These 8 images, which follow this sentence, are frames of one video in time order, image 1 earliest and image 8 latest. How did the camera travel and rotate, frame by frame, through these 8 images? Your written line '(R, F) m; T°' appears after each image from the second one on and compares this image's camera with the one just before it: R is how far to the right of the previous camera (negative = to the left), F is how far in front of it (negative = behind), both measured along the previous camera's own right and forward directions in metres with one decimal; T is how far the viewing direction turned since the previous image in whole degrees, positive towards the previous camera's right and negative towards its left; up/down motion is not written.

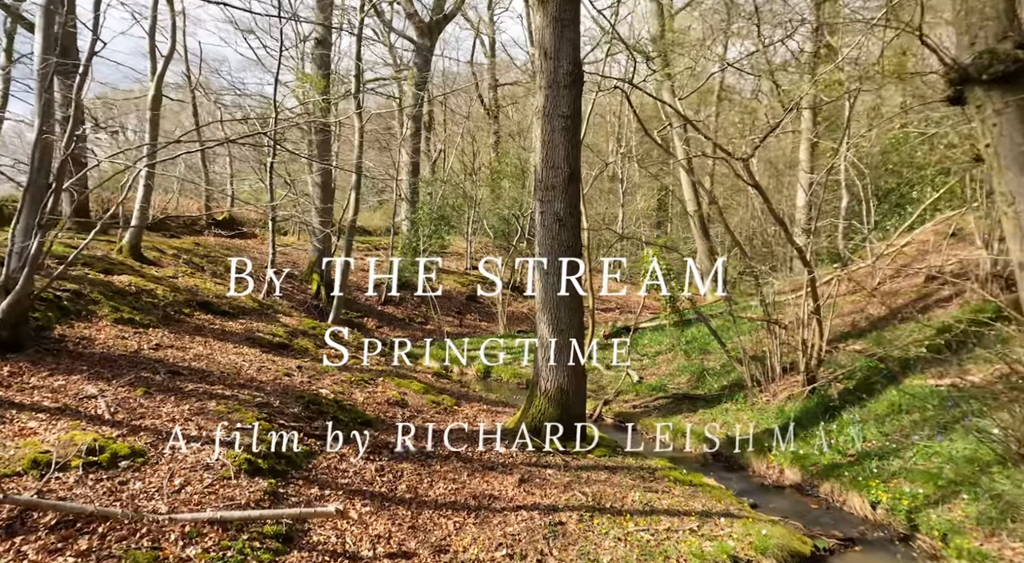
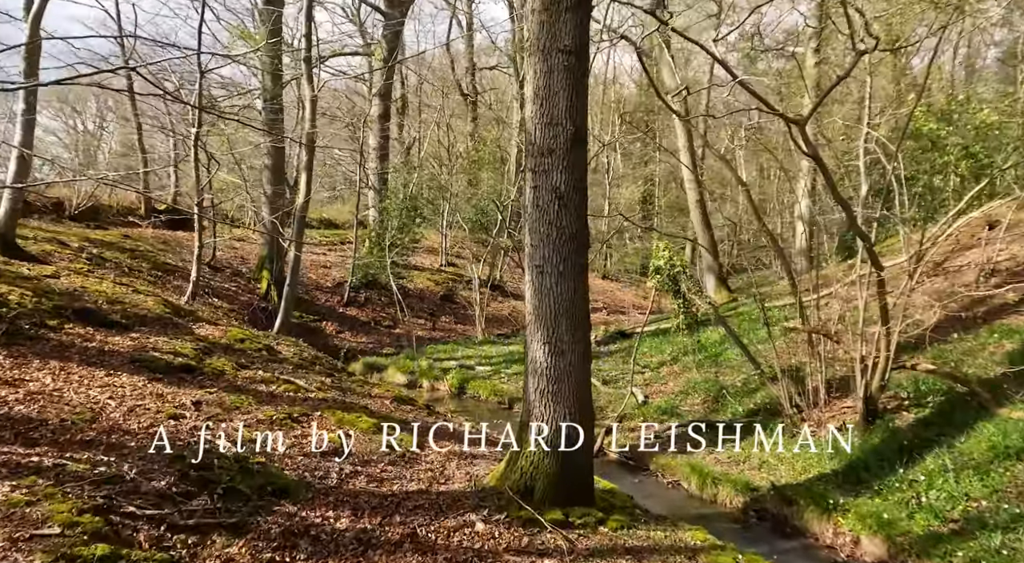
(0.0, +2.9) m; +1°
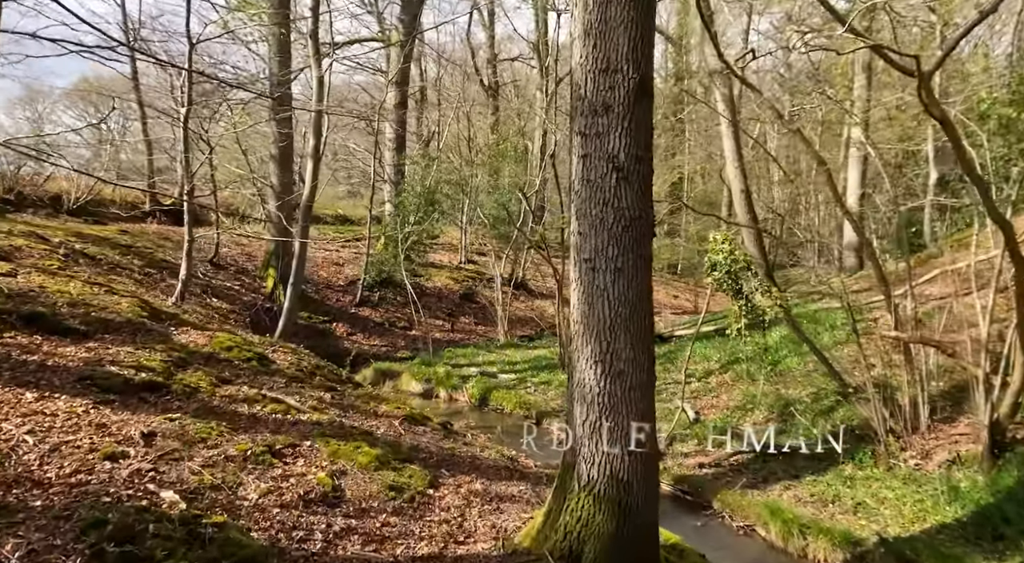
(-0.1, +1.8) m; -1°
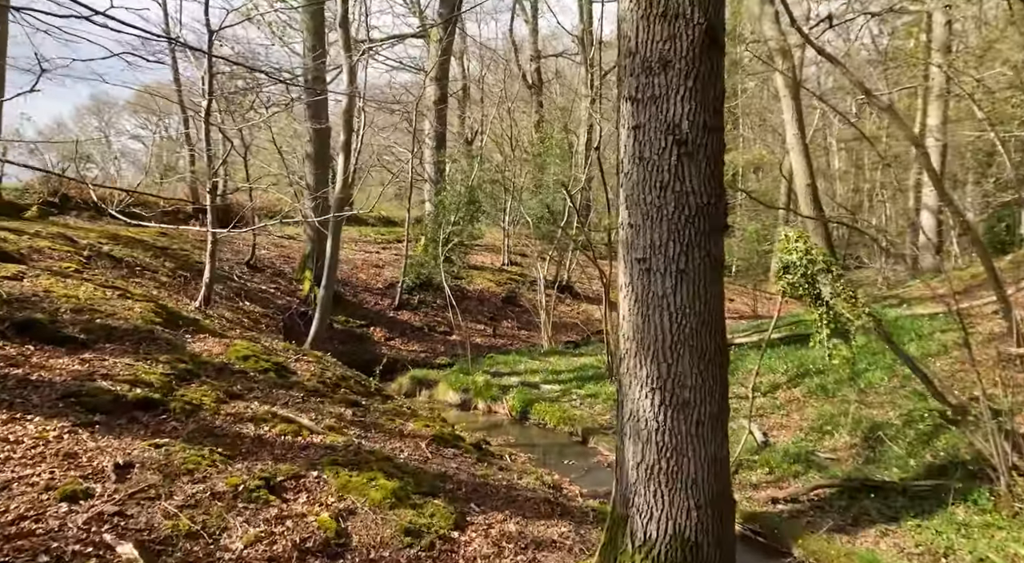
(0.0, +1.0) m; -3°
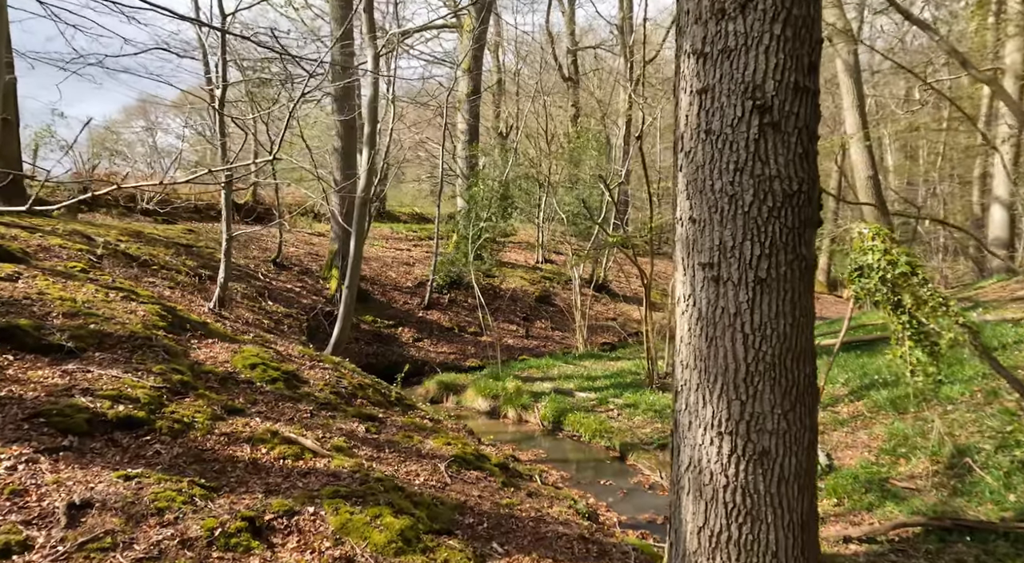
(0.0, +0.9) m; -2°
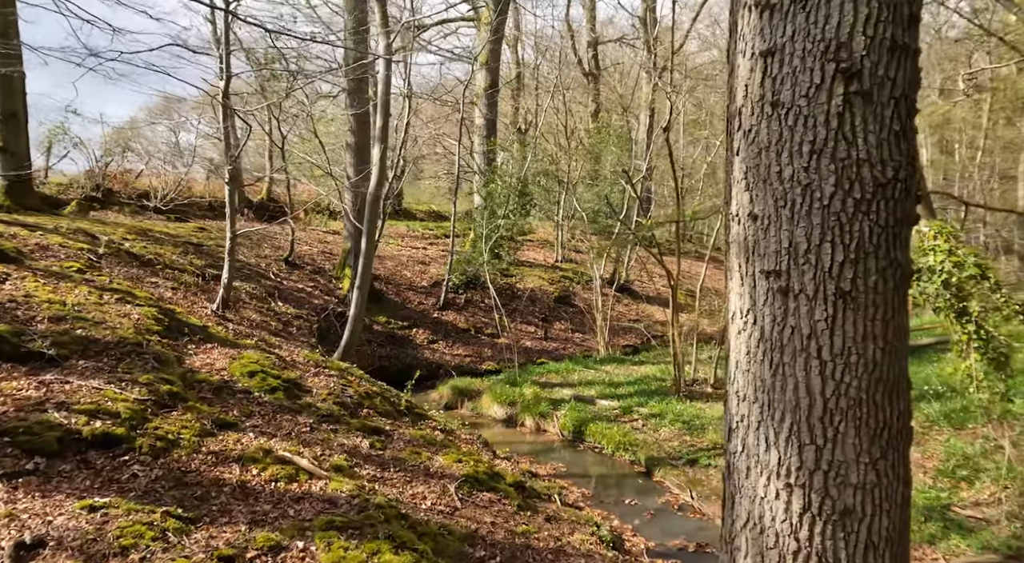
(0.0, +0.6) m; -1°
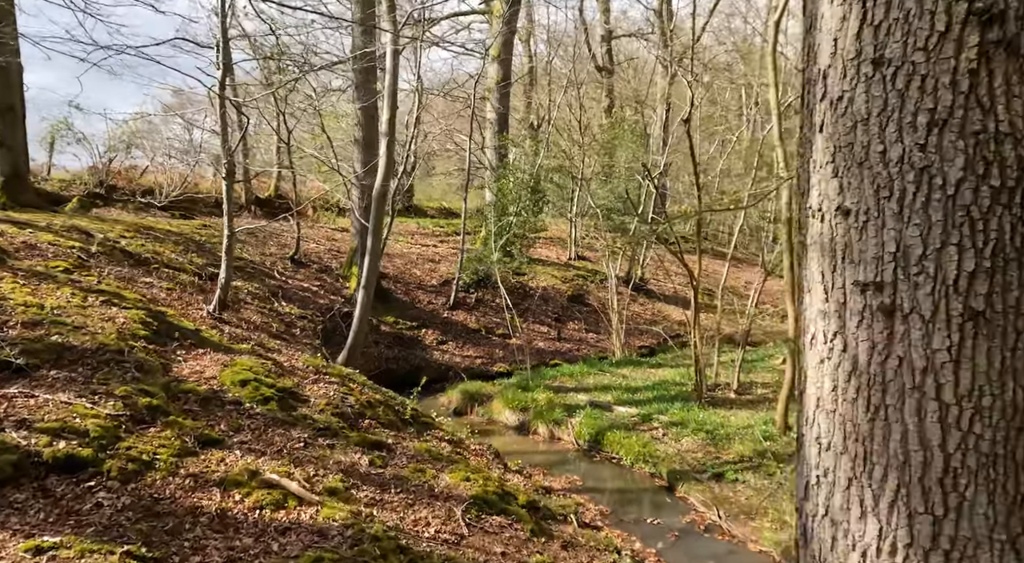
(0.0, +0.6) m; -1°
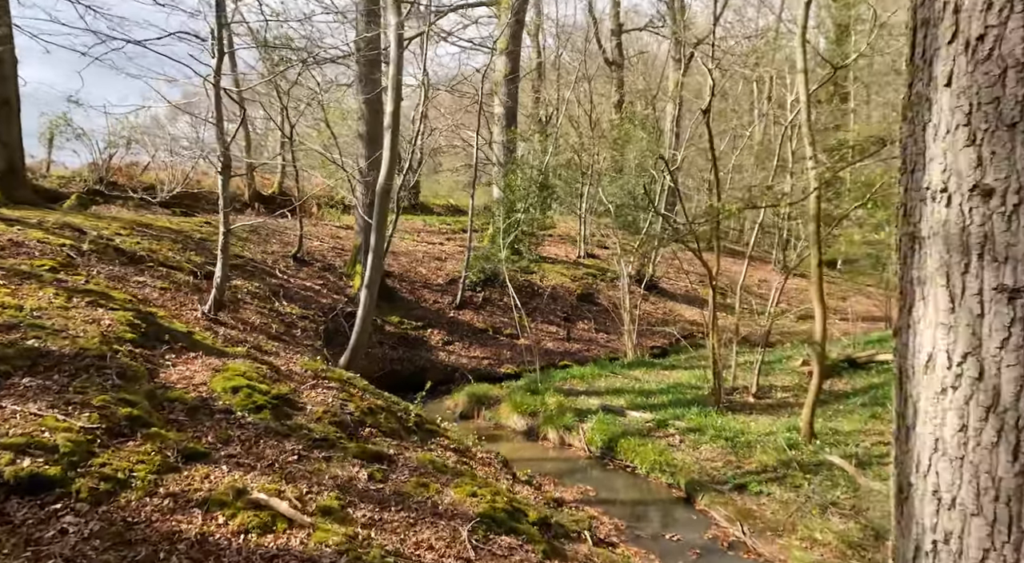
(0.0, +0.5) m; 0°
